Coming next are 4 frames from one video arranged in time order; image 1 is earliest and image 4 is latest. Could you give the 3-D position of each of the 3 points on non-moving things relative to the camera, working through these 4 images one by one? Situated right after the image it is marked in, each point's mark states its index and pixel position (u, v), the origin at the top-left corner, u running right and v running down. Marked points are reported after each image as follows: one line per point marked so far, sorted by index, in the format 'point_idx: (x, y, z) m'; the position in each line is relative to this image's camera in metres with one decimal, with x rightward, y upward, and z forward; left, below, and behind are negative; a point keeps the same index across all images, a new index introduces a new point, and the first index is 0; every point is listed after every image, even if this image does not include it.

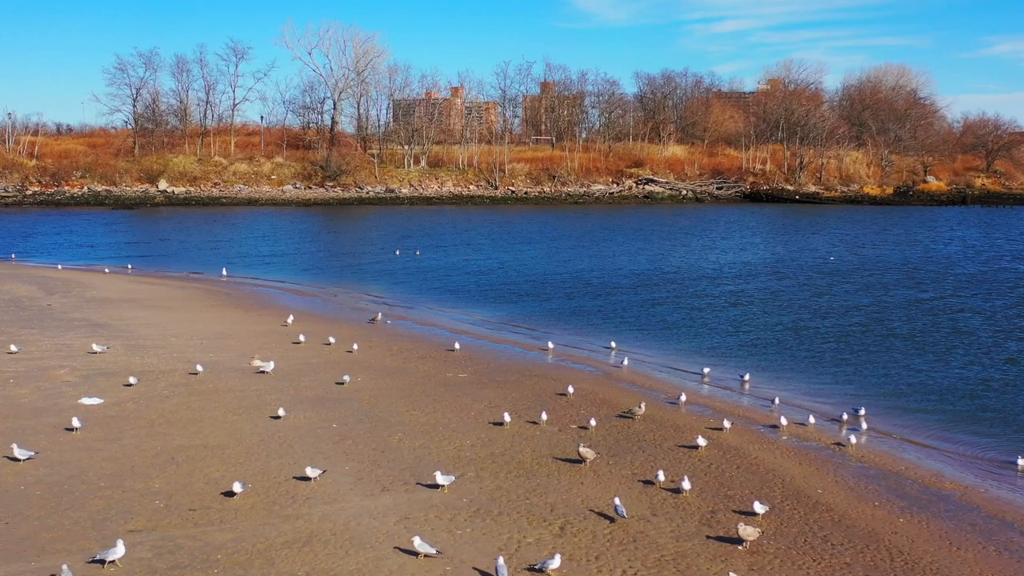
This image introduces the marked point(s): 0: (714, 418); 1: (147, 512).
0: (+4.7, -3.1, +18.9) m
1: (-5.9, -3.6, +13.0) m
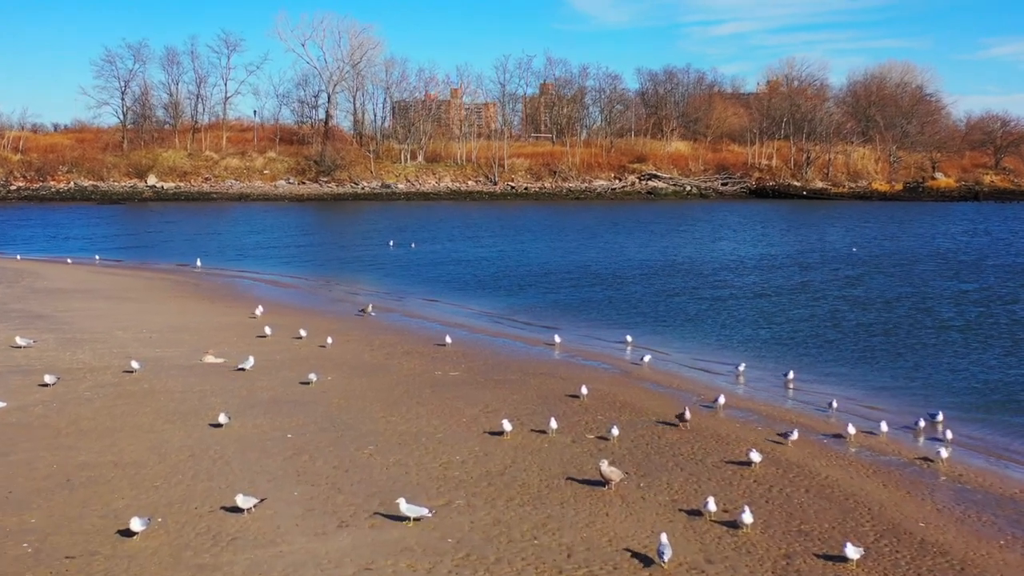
0: (+4.8, -2.6, +15.2) m
1: (-5.8, -3.2, +9.3) m
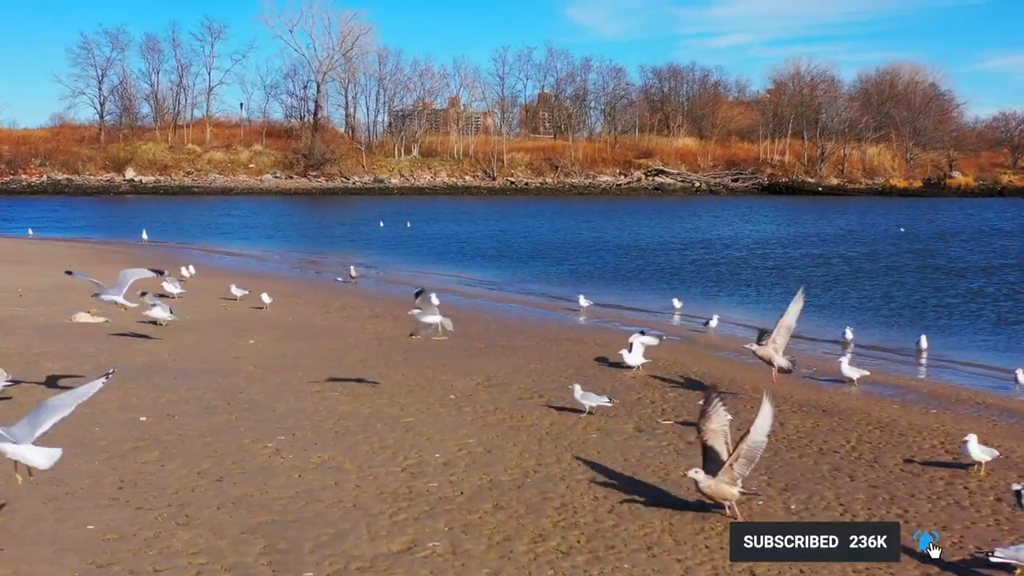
0: (+5.0, -1.4, +9.2) m
1: (-5.6, -1.8, +3.3) m
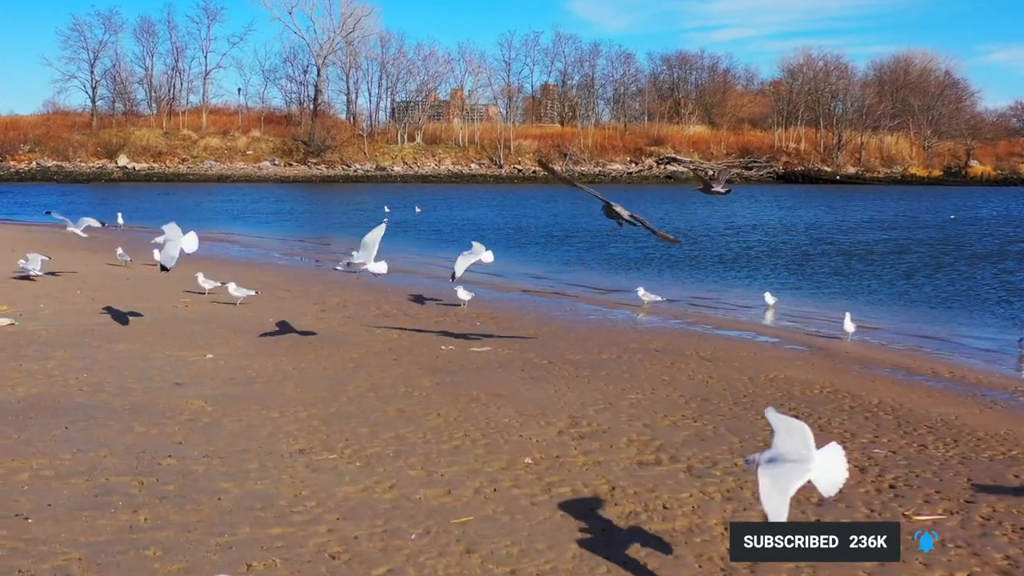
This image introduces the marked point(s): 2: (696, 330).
0: (+5.8, -1.3, +5.5) m
1: (-4.8, -1.8, -0.5) m
2: (+2.6, -0.6, +11.4) m
